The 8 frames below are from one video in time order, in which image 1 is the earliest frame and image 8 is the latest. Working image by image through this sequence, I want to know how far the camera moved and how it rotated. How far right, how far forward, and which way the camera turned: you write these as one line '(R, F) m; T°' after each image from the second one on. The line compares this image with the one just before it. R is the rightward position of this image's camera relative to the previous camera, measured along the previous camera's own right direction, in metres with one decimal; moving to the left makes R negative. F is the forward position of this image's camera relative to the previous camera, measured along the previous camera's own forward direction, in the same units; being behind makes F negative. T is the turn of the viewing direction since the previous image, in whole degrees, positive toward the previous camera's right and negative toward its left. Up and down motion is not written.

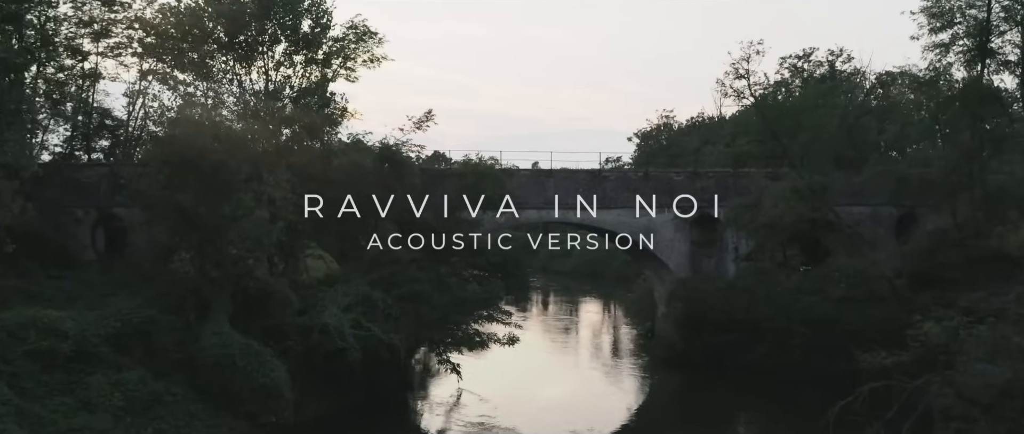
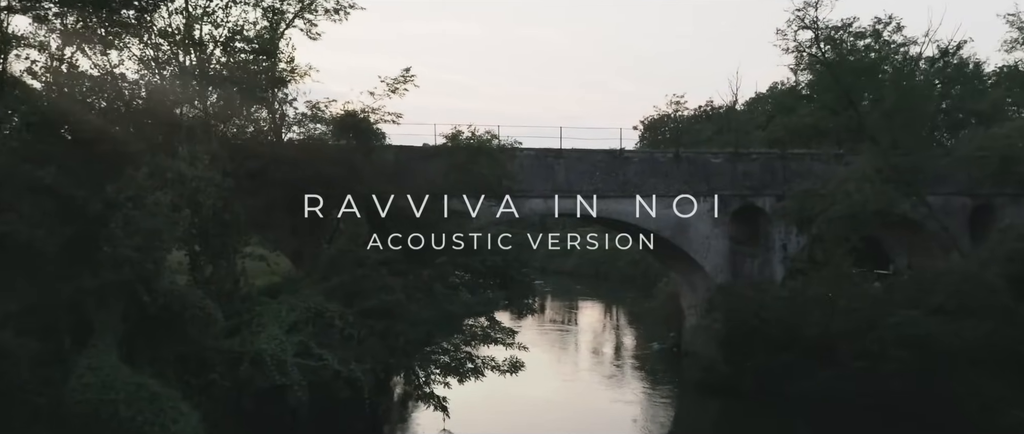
(-0.2, +4.2) m; +1°
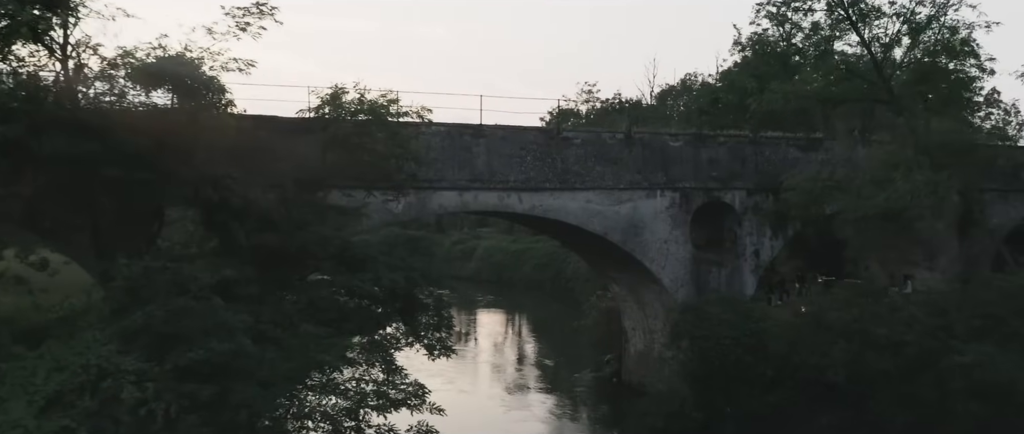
(-0.2, +4.4) m; +9°
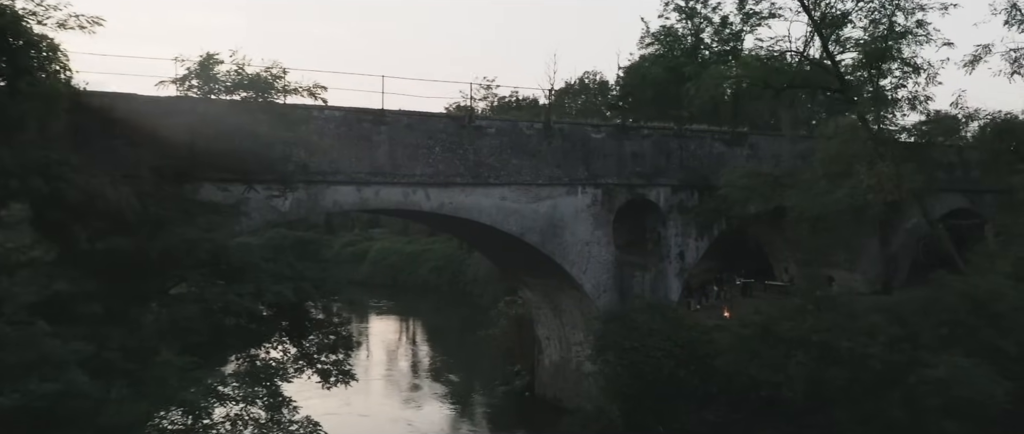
(-0.3, +1.5) m; +9°
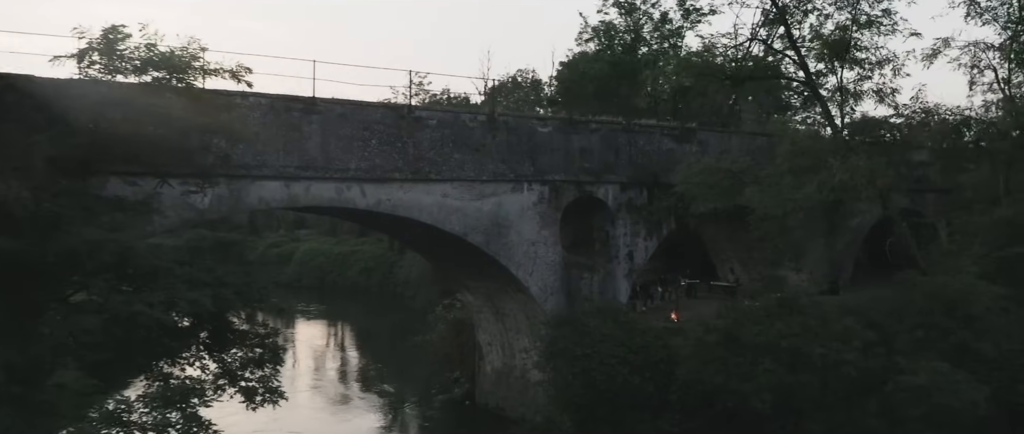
(-0.2, +0.8) m; +6°
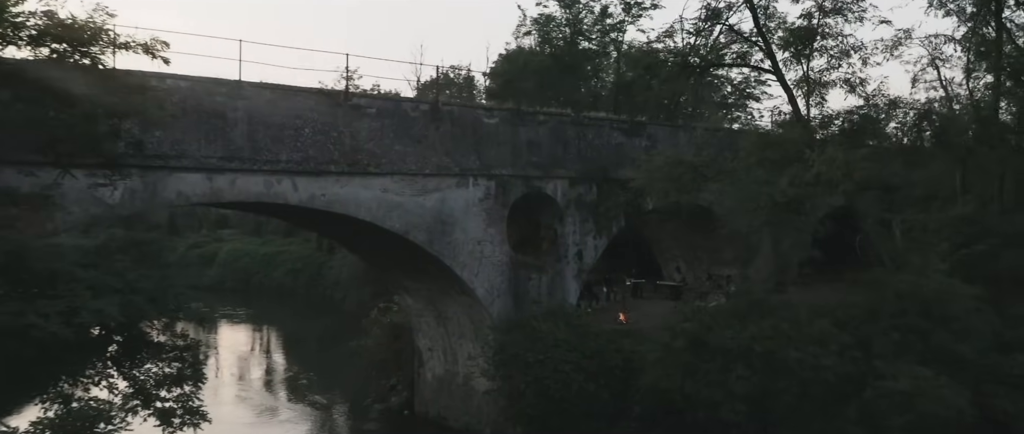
(-0.2, +0.7) m; +5°
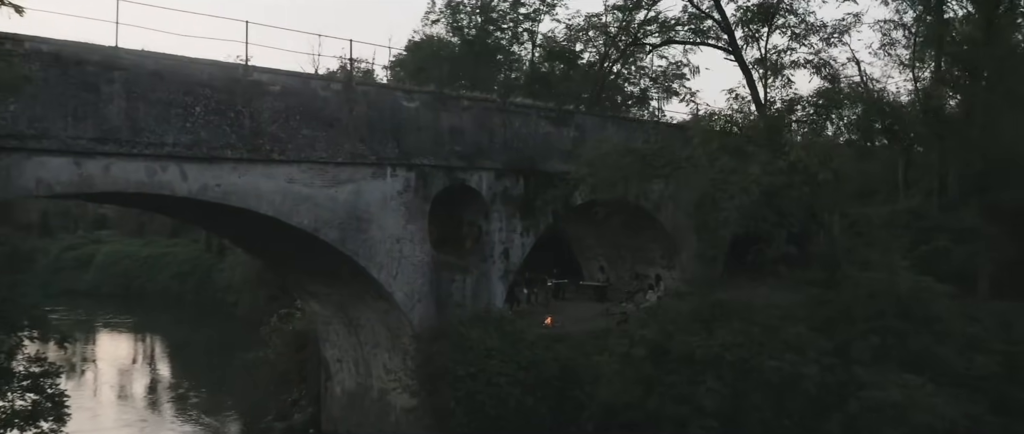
(-0.3, +1.0) m; +8°
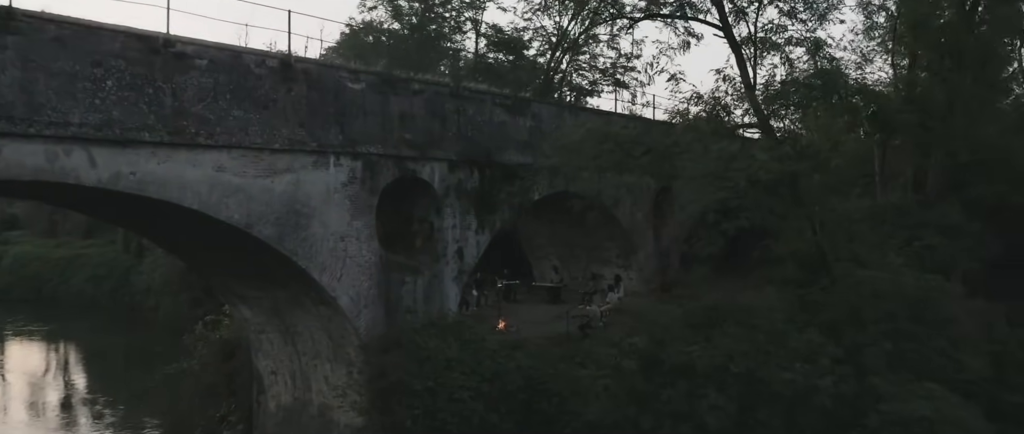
(-0.3, +0.9) m; +5°
